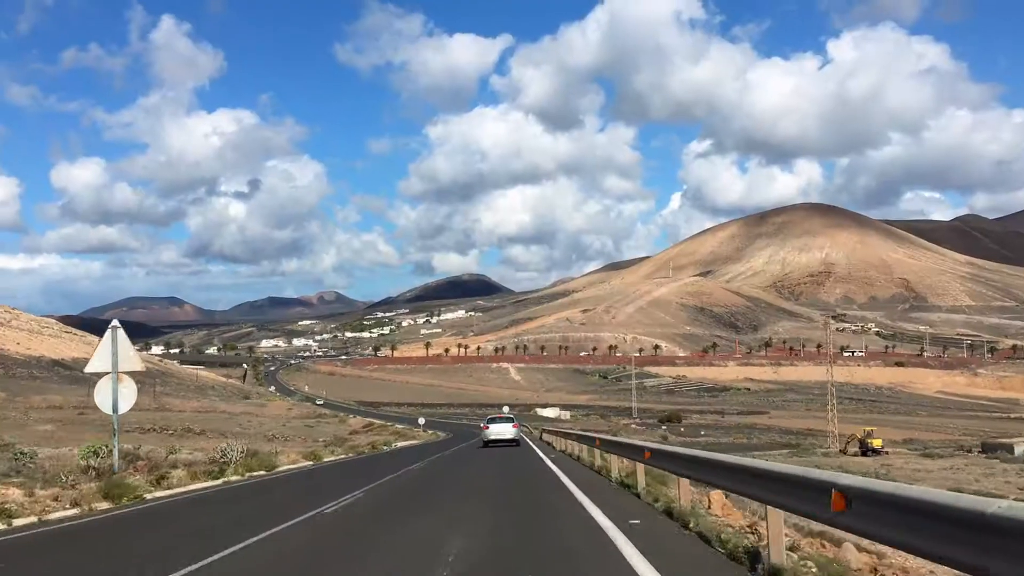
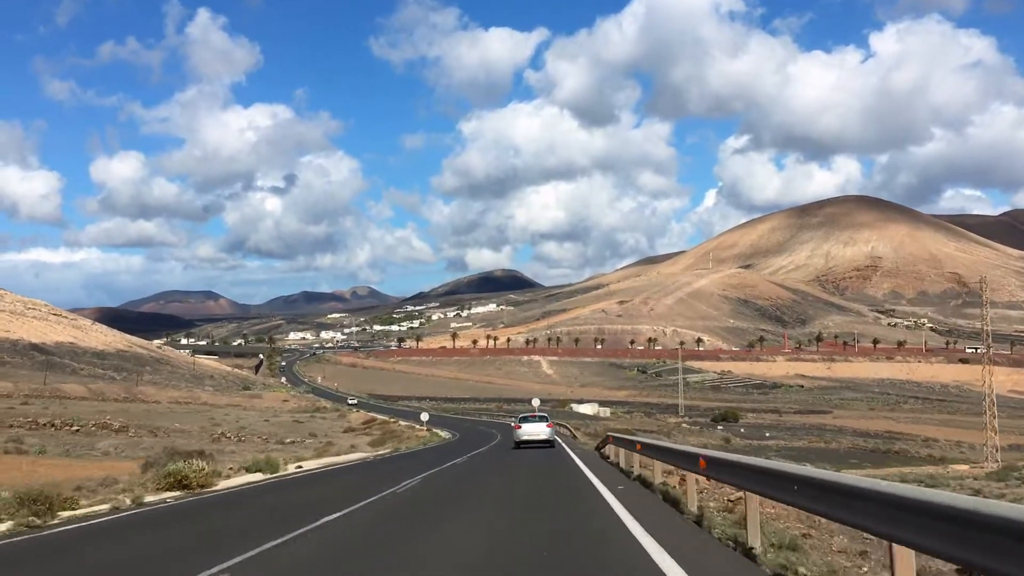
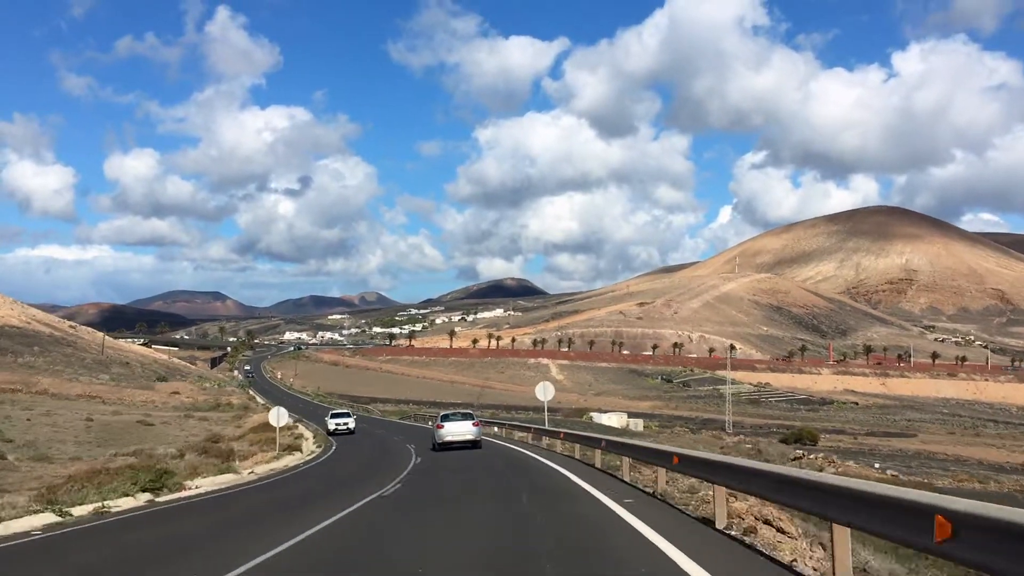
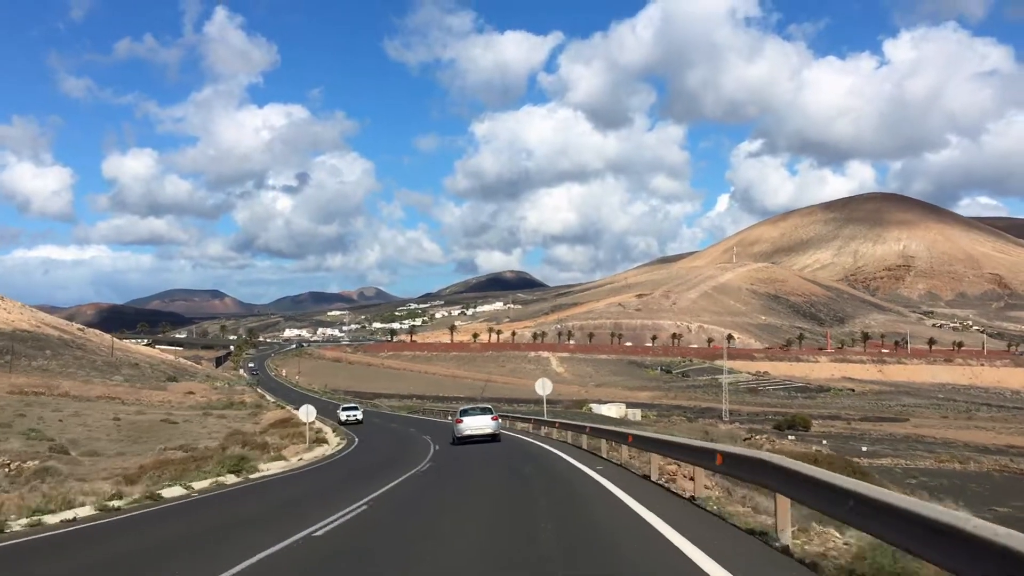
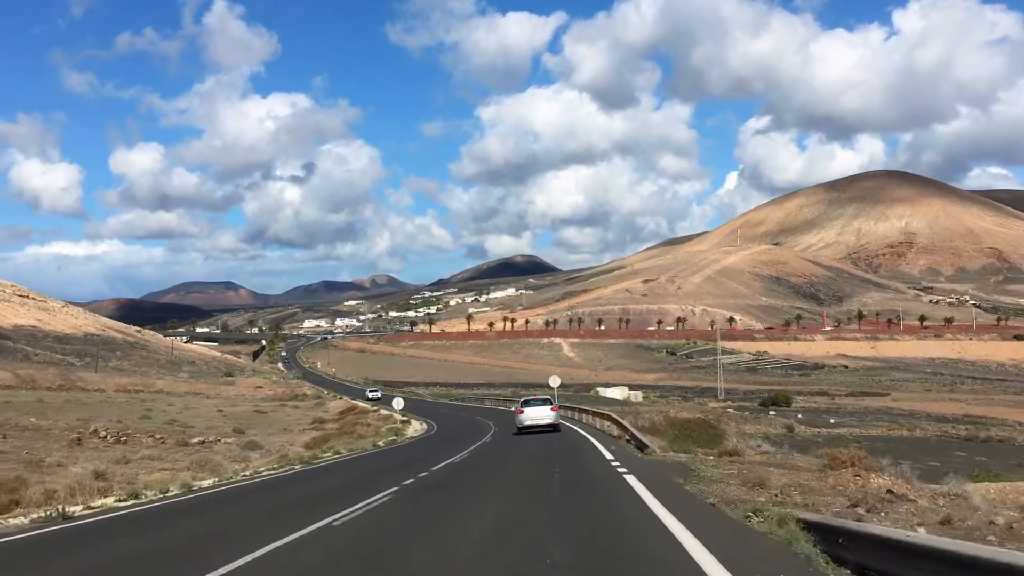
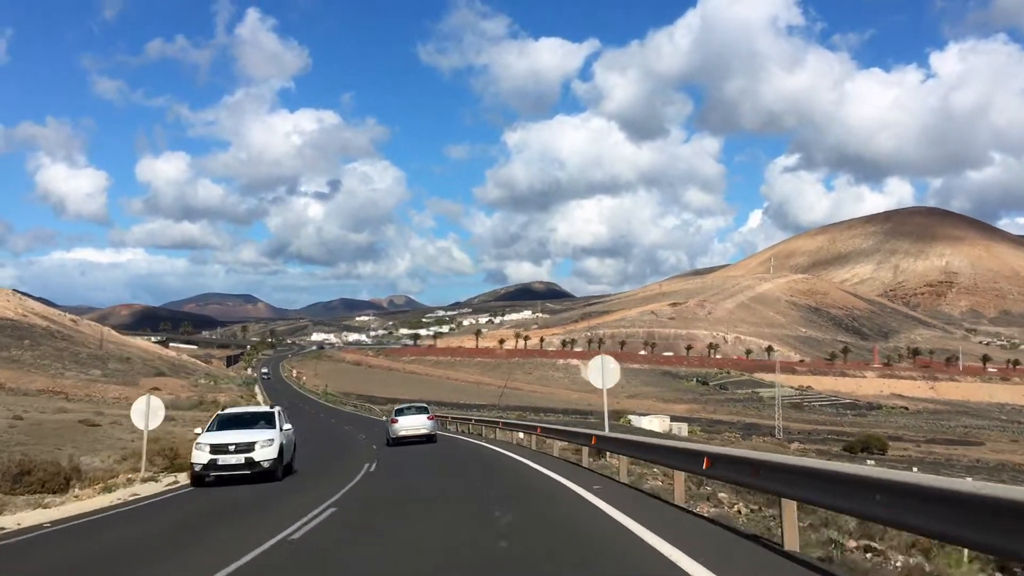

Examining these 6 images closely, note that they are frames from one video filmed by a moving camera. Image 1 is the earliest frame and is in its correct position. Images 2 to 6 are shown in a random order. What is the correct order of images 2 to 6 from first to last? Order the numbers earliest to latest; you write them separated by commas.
2, 5, 4, 3, 6
